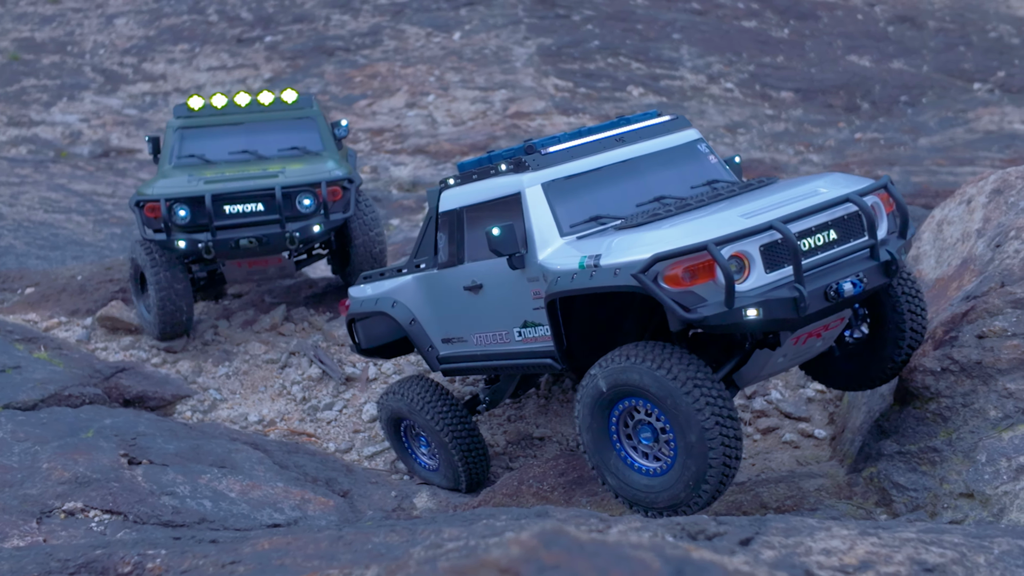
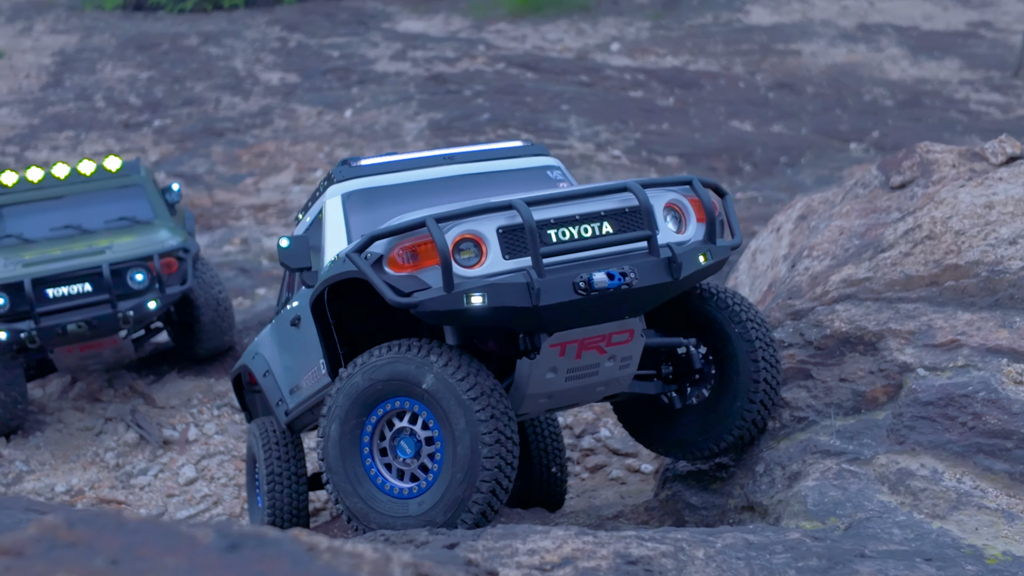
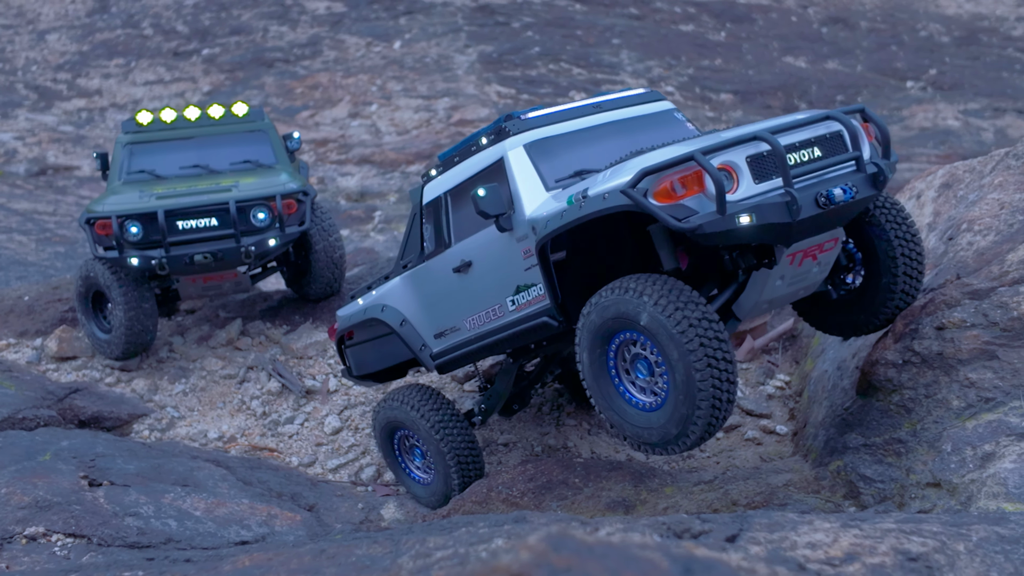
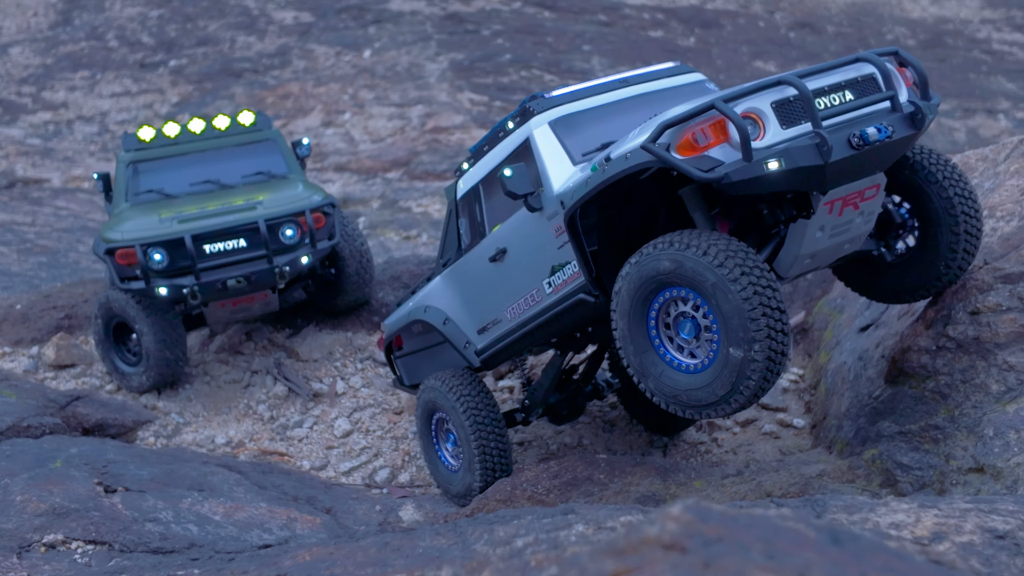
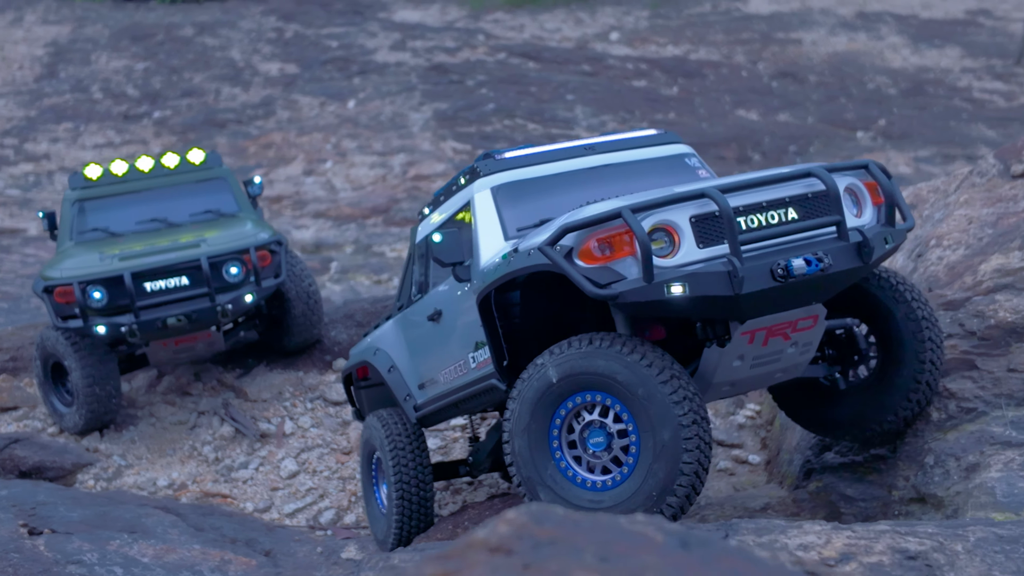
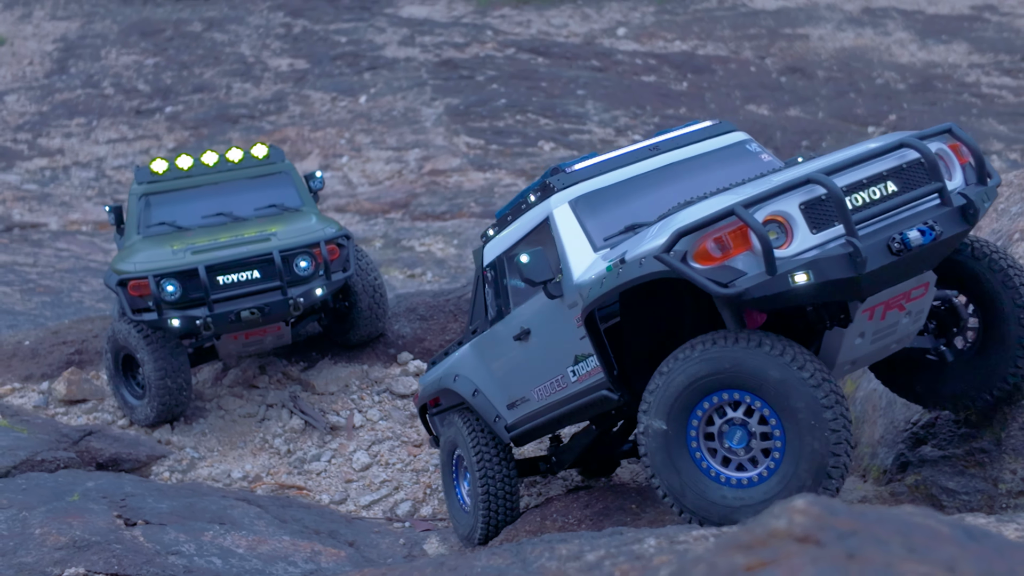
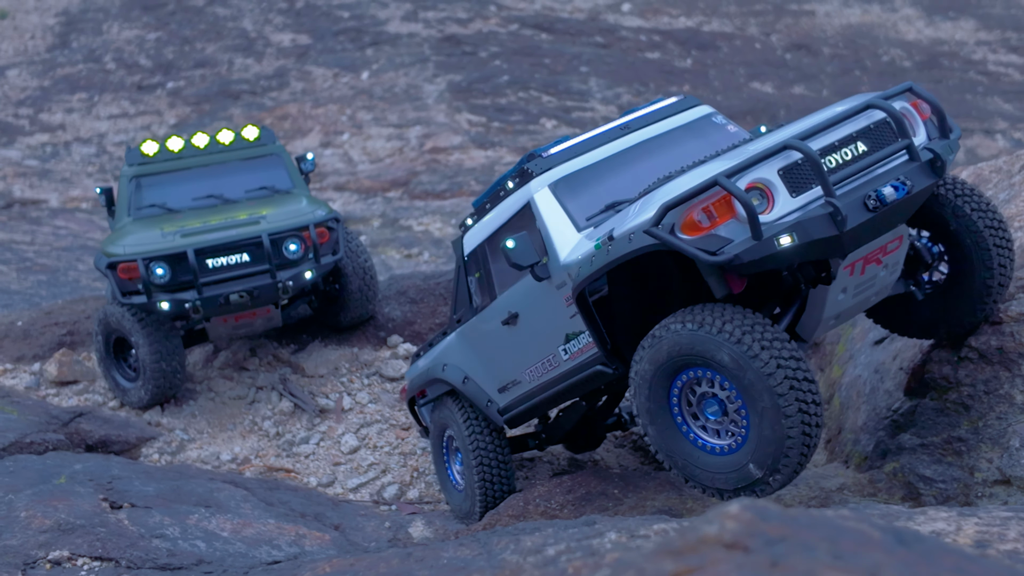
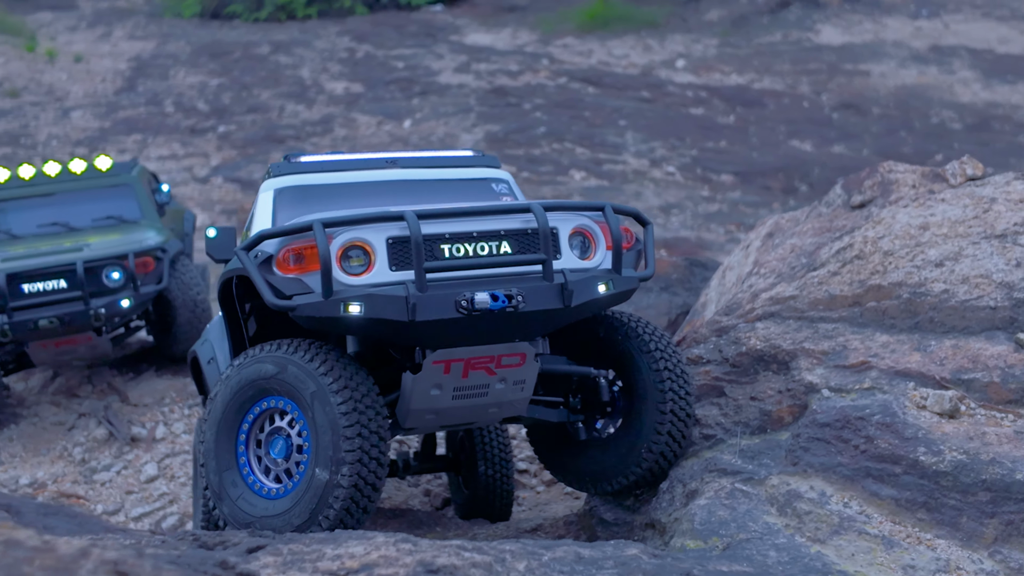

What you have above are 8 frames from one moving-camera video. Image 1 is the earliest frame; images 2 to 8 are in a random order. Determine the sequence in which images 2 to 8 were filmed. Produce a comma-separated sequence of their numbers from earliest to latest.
3, 4, 7, 6, 5, 2, 8
